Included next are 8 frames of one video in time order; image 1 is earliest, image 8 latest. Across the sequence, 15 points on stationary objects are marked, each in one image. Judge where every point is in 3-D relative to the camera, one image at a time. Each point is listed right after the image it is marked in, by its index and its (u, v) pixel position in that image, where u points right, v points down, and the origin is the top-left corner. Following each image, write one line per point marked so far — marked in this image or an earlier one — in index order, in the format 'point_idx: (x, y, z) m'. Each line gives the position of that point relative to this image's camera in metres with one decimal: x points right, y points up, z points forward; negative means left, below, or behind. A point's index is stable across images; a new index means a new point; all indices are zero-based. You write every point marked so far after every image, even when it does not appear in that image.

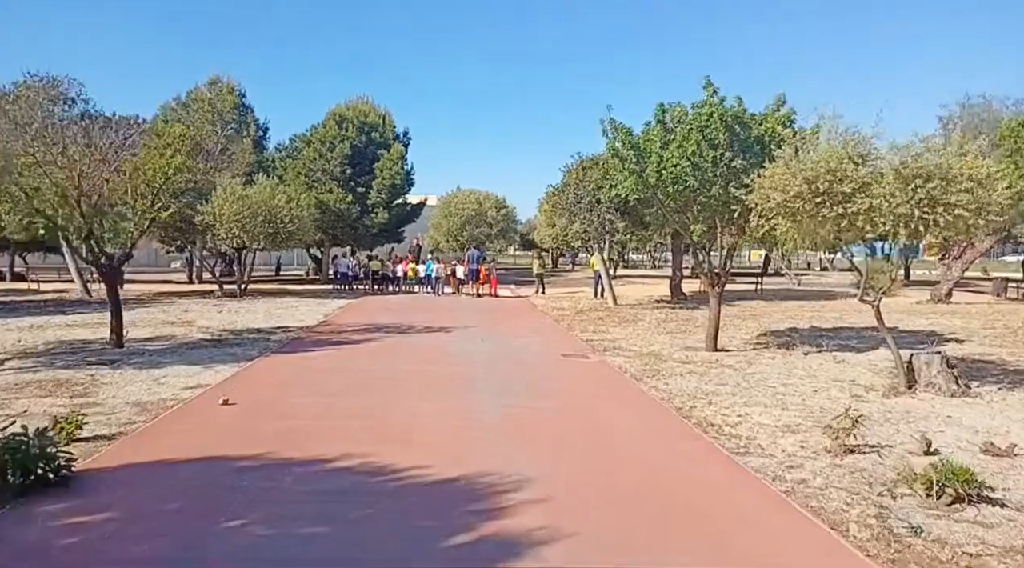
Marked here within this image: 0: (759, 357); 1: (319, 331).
0: (+4.7, -1.4, +15.2) m
1: (-4.4, -1.1, +18.3) m
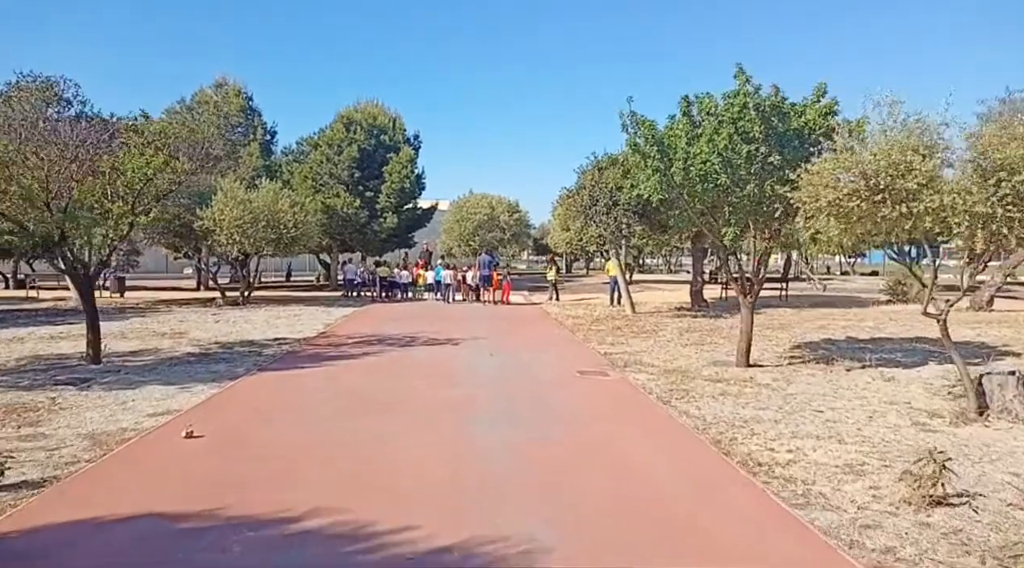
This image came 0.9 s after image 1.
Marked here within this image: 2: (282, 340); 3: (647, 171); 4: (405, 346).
0: (+4.9, -1.5, +13.7) m
1: (-4.1, -1.3, +17.0) m
2: (-5.0, -1.2, +17.6) m
3: (+2.3, +1.9, +13.4) m
4: (-2.2, -1.3, +16.9) m
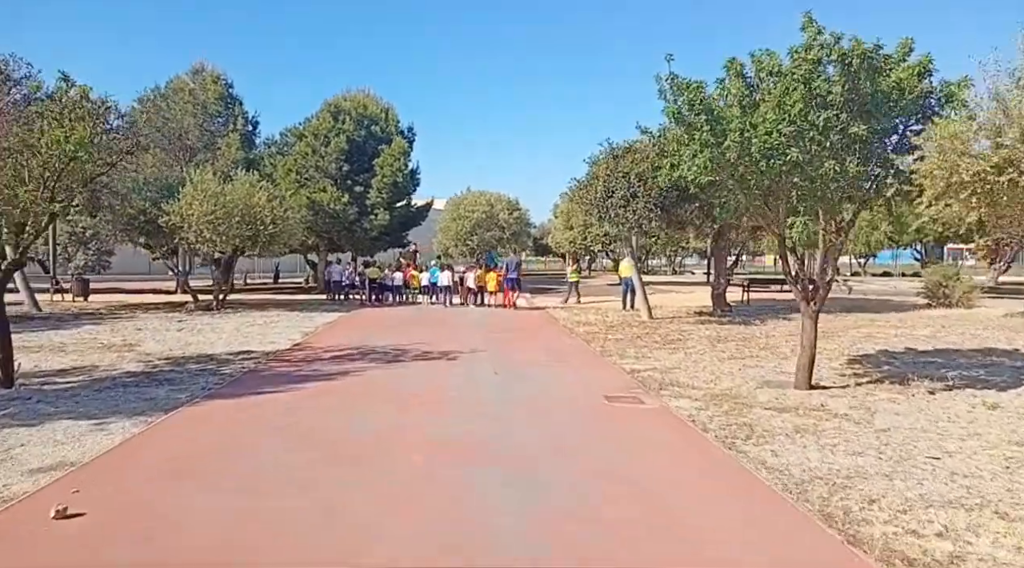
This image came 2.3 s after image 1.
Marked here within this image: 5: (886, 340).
0: (+5.0, -1.6, +11.1) m
1: (-4.0, -1.3, +14.3) m
2: (-4.9, -1.3, +14.9) m
3: (+2.4, +1.8, +10.8) m
4: (-2.1, -1.3, +14.2) m
5: (+8.3, -1.2, +17.8) m
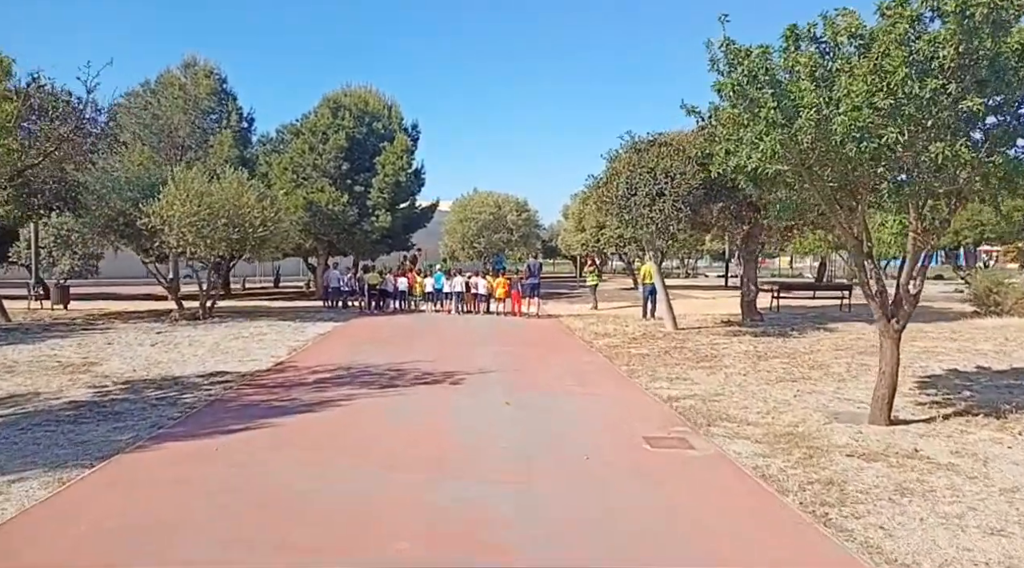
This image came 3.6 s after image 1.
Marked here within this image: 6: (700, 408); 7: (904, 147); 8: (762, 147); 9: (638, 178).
0: (+5.2, -1.8, +9.0) m
1: (-3.8, -1.5, +12.3) m
2: (-4.7, -1.5, +12.9) m
3: (+2.6, +1.7, +8.7) m
4: (-1.9, -1.5, +12.2) m
5: (+8.6, -1.4, +15.7) m
6: (+2.5, -1.7, +10.8) m
7: (+3.9, +1.3, +7.8) m
8: (+2.6, +1.5, +8.6) m
9: (+2.9, +2.4, +18.4) m
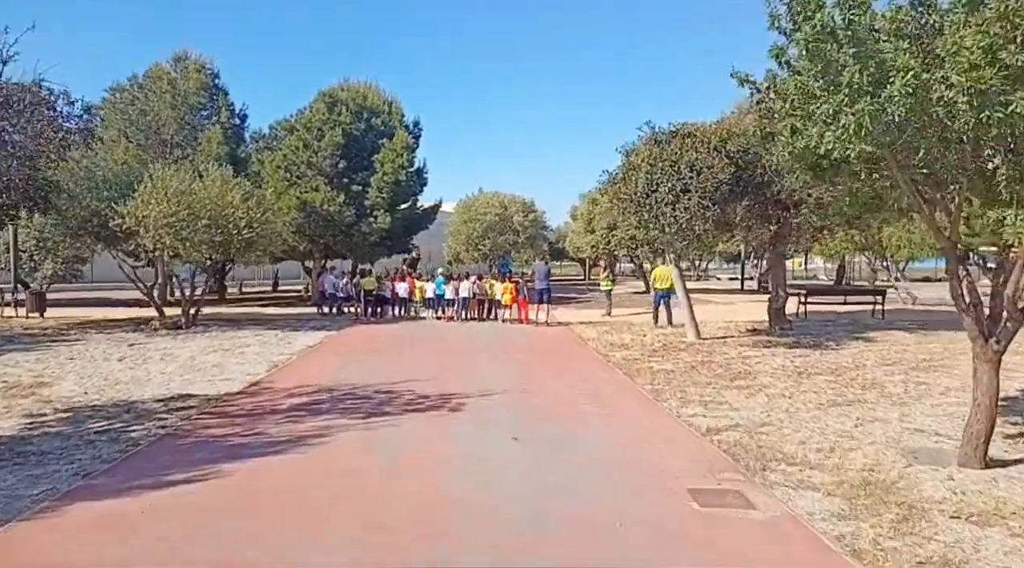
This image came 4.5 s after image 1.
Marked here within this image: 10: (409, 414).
0: (+5.3, -1.9, +7.1) m
1: (-3.7, -1.6, +10.5) m
2: (-4.6, -1.6, +11.1) m
3: (+2.7, +1.5, +6.9) m
4: (-1.8, -1.7, +10.4) m
5: (+8.7, -1.5, +13.8) m
6: (+2.6, -1.8, +9.0) m
7: (+3.9, +1.2, +6.0) m
8: (+2.7, +1.4, +6.8) m
9: (+3.1, +2.3, +16.6) m
10: (-1.3, -1.7, +10.3) m
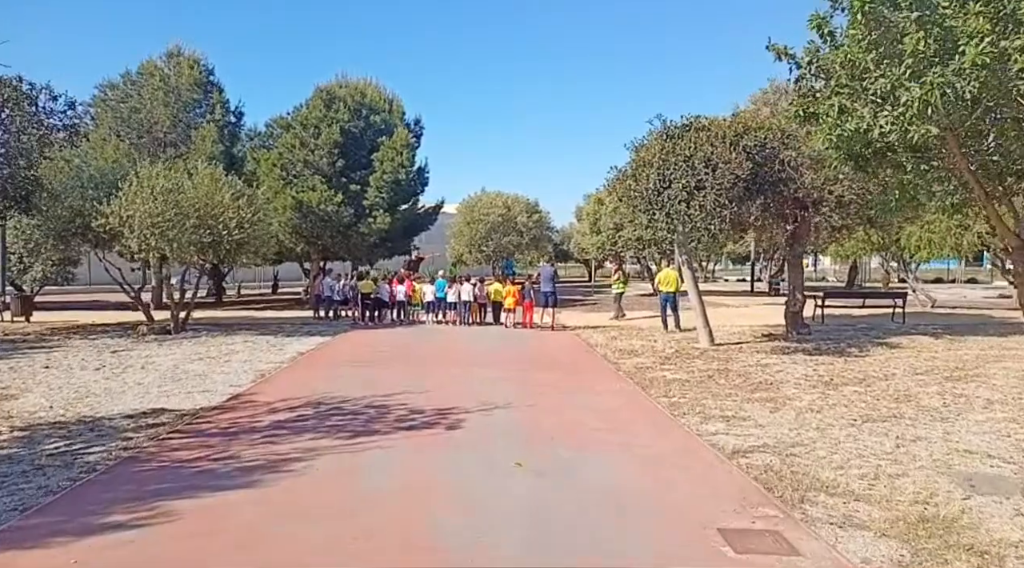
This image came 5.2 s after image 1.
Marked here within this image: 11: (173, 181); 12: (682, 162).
0: (+5.3, -1.9, +6.1) m
1: (-3.7, -1.7, +9.6) m
2: (-4.5, -1.7, +10.1) m
3: (+2.7, +1.5, +5.9) m
4: (-1.8, -1.7, +9.4) m
5: (+8.7, -1.6, +12.8) m
6: (+2.6, -1.8, +8.0) m
7: (+3.9, +1.2, +5.0) m
8: (+2.7, +1.3, +5.8) m
9: (+3.1, +2.3, +15.6) m
10: (-1.3, -1.7, +9.3) m
11: (-8.3, +2.5, +19.7) m
12: (+3.3, +2.4, +15.5) m
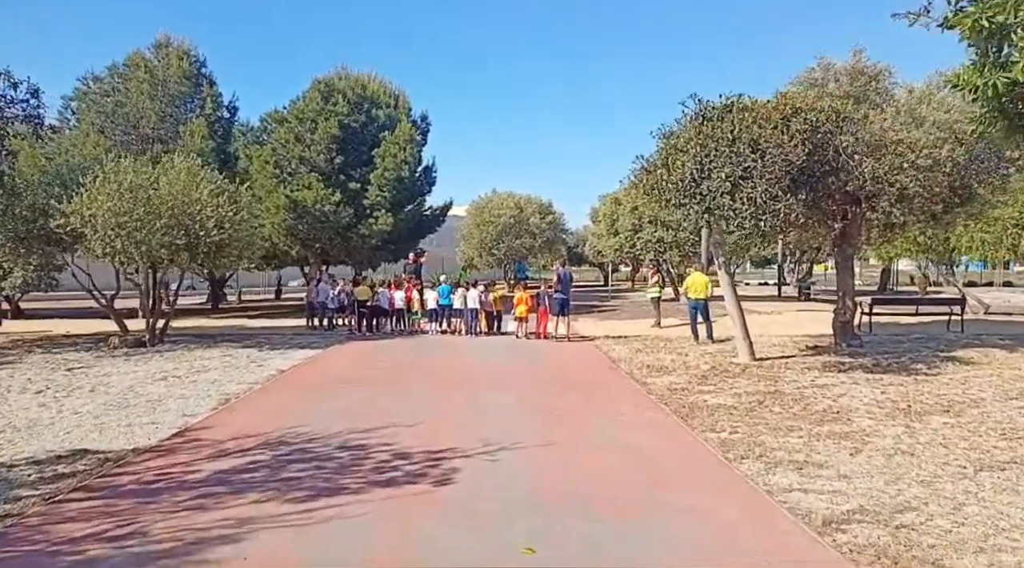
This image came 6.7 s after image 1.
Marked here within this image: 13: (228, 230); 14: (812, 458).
0: (+5.3, -2.0, +3.8) m
1: (-3.6, -1.8, +7.4) m
2: (-4.5, -1.8, +8.0) m
3: (+2.7, +1.4, +3.7) m
4: (-1.7, -1.8, +7.2) m
5: (+8.9, -1.7, +10.4) m
6: (+2.7, -1.9, +5.7) m
7: (+4.0, +1.1, +2.7) m
8: (+2.7, +1.3, +3.6) m
9: (+3.3, +2.1, +13.3) m
10: (-1.2, -1.8, +7.1) m
11: (-8.1, +2.4, +17.6) m
12: (+3.5, +2.2, +13.2) m
13: (-6.4, +1.2, +18.3) m
14: (+3.1, -1.8, +8.4) m
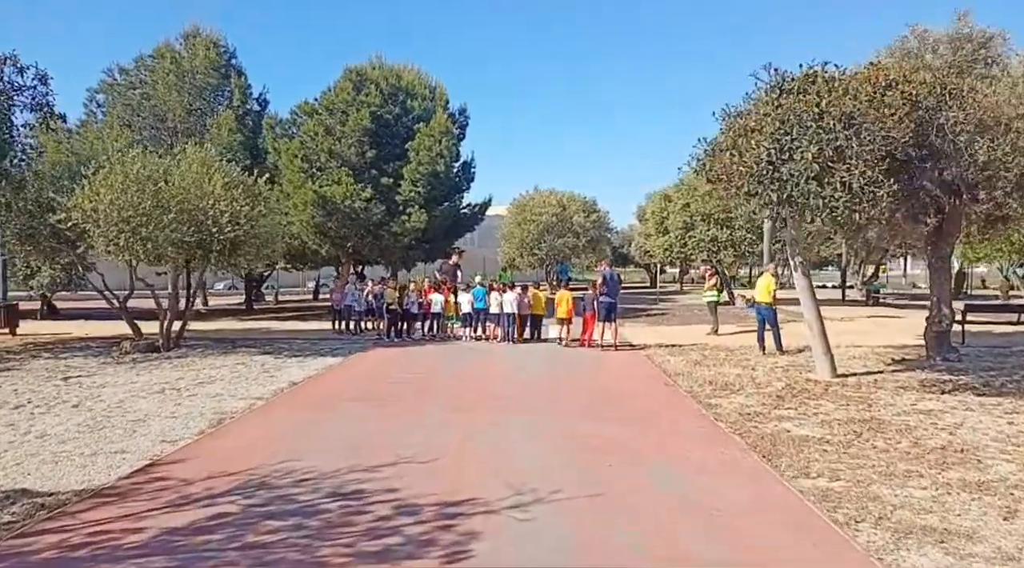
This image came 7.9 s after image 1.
0: (+5.4, -2.0, +1.6) m
1: (-3.3, -1.8, +5.7) m
2: (-4.2, -1.8, +6.3) m
3: (+2.8, +1.4, +1.6) m
4: (-1.4, -1.8, +5.4) m
5: (+9.3, -1.7, +8.1) m
6: (+2.8, -1.9, +3.6) m
7: (+4.0, +1.1, +0.6) m
8: (+2.8, +1.2, +1.5) m
9: (+3.9, +2.1, +11.2) m
10: (-1.0, -1.9, +5.3) m
11: (-7.2, +2.4, +16.2) m
12: (+4.1, +2.2, +11.1) m
13: (-5.6, +1.2, +16.7) m
14: (+3.4, -1.9, +6.3) m
